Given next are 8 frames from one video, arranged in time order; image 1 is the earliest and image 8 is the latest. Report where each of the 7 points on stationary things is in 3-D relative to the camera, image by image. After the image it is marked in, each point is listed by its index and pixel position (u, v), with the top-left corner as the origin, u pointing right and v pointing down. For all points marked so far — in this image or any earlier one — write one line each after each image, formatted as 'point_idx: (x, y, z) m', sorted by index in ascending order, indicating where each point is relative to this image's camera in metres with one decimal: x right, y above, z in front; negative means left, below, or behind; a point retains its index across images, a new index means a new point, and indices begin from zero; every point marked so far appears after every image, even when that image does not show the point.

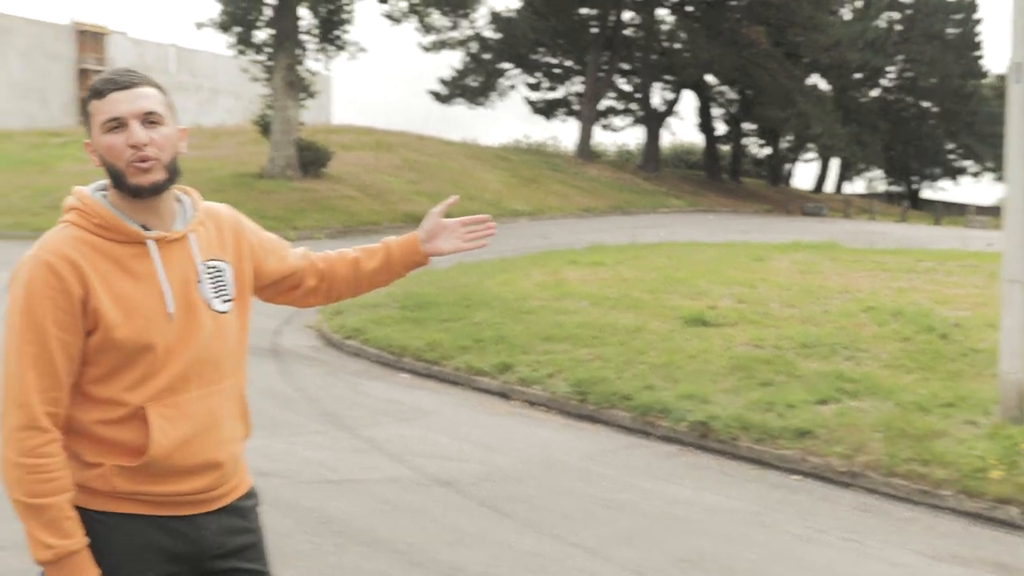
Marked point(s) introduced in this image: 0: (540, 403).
0: (+0.2, -1.0, +9.3) m
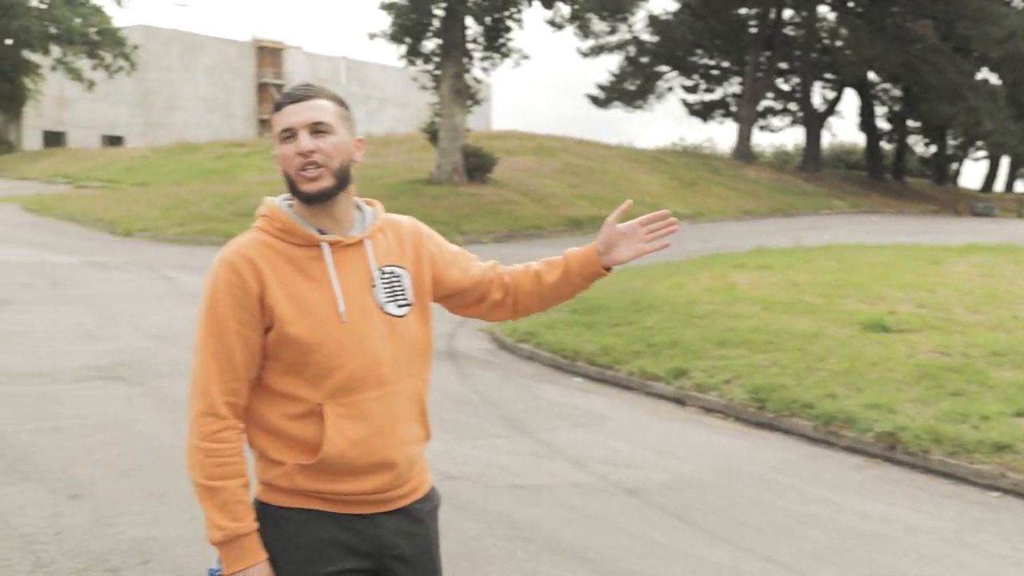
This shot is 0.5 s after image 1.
0: (+1.8, -1.1, +9.1) m
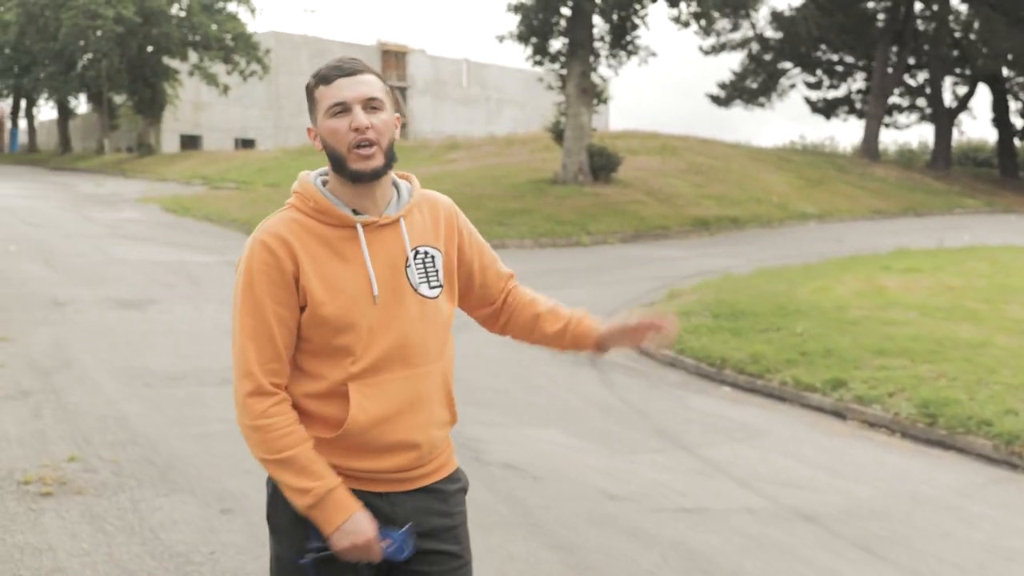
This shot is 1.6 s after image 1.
0: (+3.0, -1.1, +8.4) m
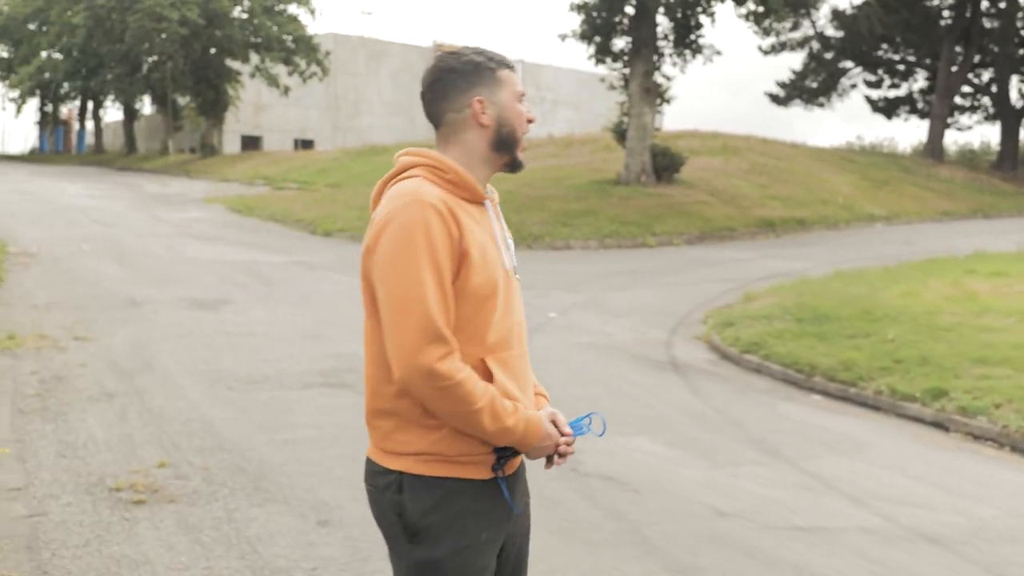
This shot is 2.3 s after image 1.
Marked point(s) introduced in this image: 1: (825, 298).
0: (+3.7, -1.2, +8.0) m
1: (+3.9, -0.1, +12.9) m
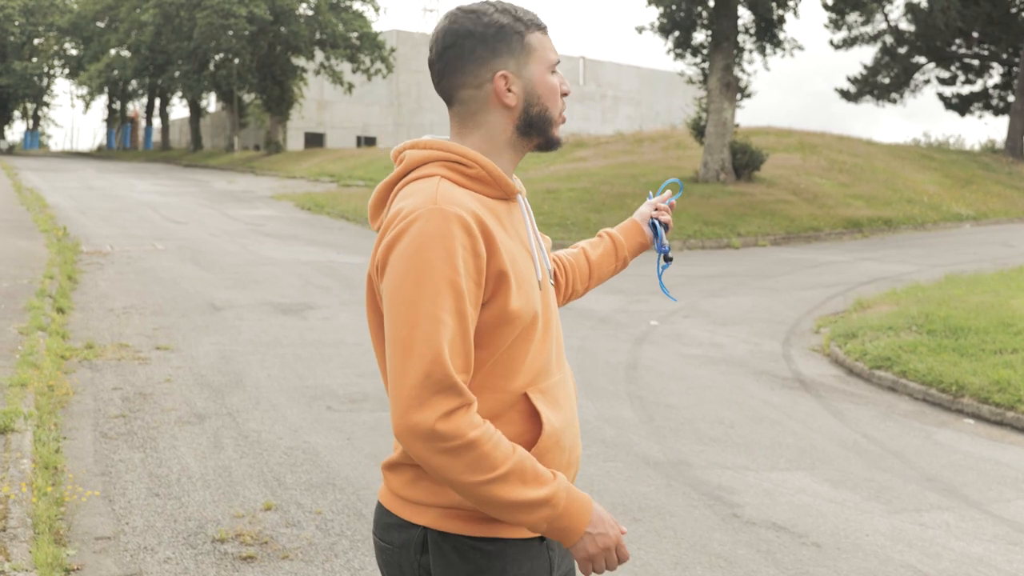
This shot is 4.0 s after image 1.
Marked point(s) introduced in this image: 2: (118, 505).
0: (+4.5, -1.3, +6.9) m
1: (+5.1, -0.2, +11.9) m
2: (-1.9, -1.1, +5.1) m
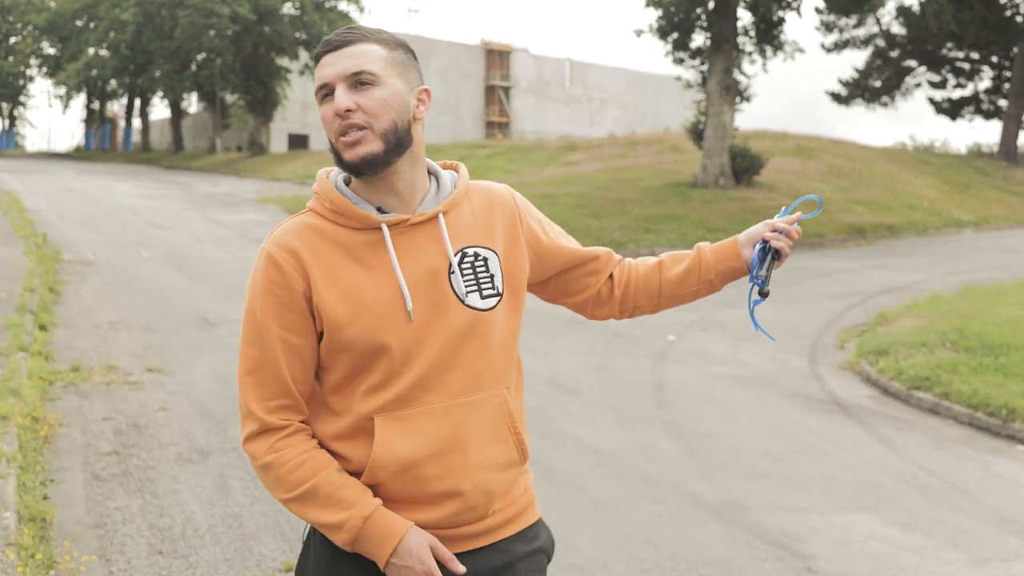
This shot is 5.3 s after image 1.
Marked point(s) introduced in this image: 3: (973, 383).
0: (+4.7, -1.4, +6.4) m
1: (+5.2, -0.3, +11.4) m
2: (-1.7, -1.2, +4.4) m
3: (+3.9, -0.8, +8.9) m
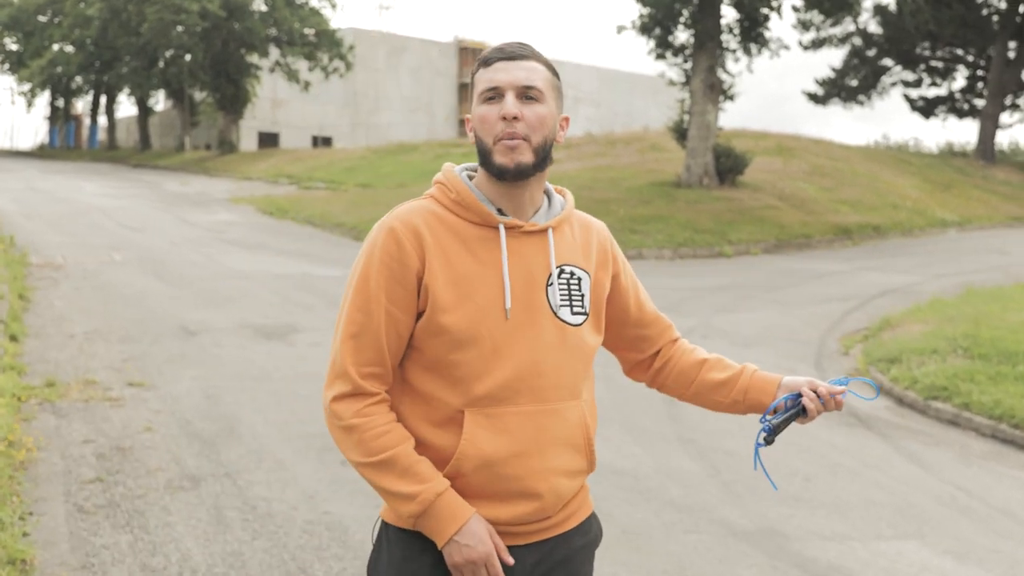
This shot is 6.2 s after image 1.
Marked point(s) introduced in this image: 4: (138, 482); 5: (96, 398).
0: (+4.8, -1.4, +6.1) m
1: (+5.1, -0.4, +11.1) m
2: (-1.5, -1.3, +4.0) m
3: (+4.0, -0.9, +8.5) m
4: (-2.0, -1.0, +5.6) m
5: (-3.0, -0.8, +7.4) m
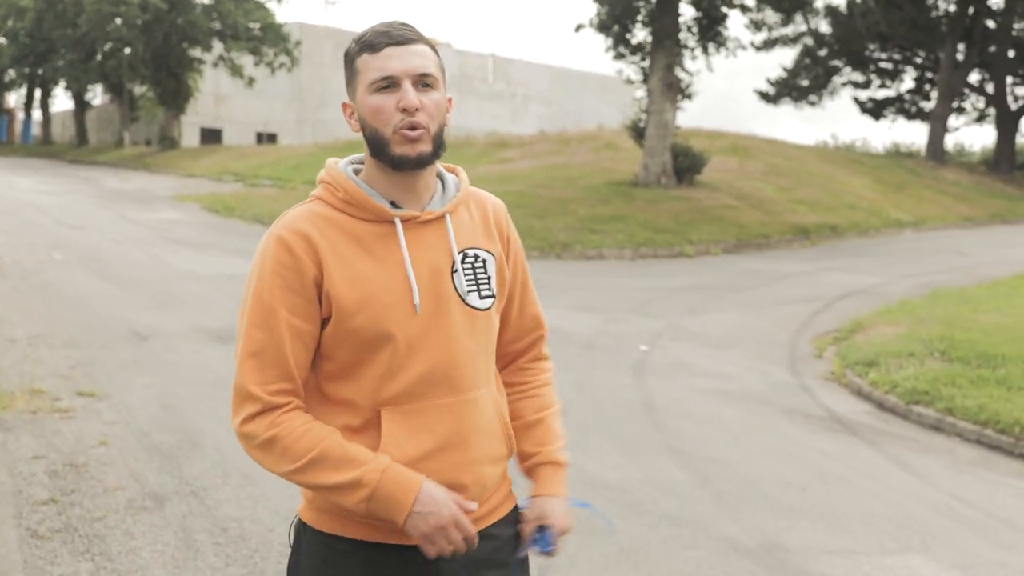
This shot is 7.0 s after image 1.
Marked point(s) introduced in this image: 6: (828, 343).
0: (+4.7, -1.5, +6.0) m
1: (+4.8, -0.4, +11.0) m
2: (-1.5, -1.3, +3.5) m
3: (+3.8, -0.9, +8.4) m
4: (-2.1, -1.1, +5.1) m
5: (-3.1, -0.8, +6.9) m
6: (+3.4, -0.6, +11.3) m
